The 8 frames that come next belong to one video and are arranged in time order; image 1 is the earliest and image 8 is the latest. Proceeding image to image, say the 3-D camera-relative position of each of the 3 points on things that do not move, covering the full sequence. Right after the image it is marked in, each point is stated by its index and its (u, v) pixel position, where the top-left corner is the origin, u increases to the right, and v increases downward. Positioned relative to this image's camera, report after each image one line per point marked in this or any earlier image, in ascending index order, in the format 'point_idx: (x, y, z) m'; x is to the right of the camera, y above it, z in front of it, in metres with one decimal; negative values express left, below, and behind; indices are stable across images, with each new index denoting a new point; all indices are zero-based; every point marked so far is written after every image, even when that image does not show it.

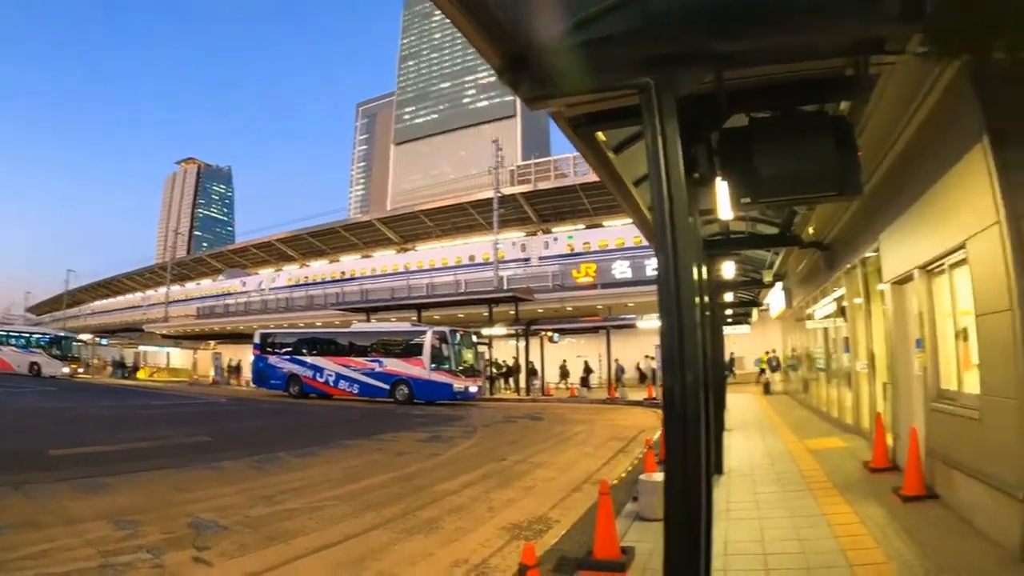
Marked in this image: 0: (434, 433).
0: (-2.4, -4.9, +19.2) m
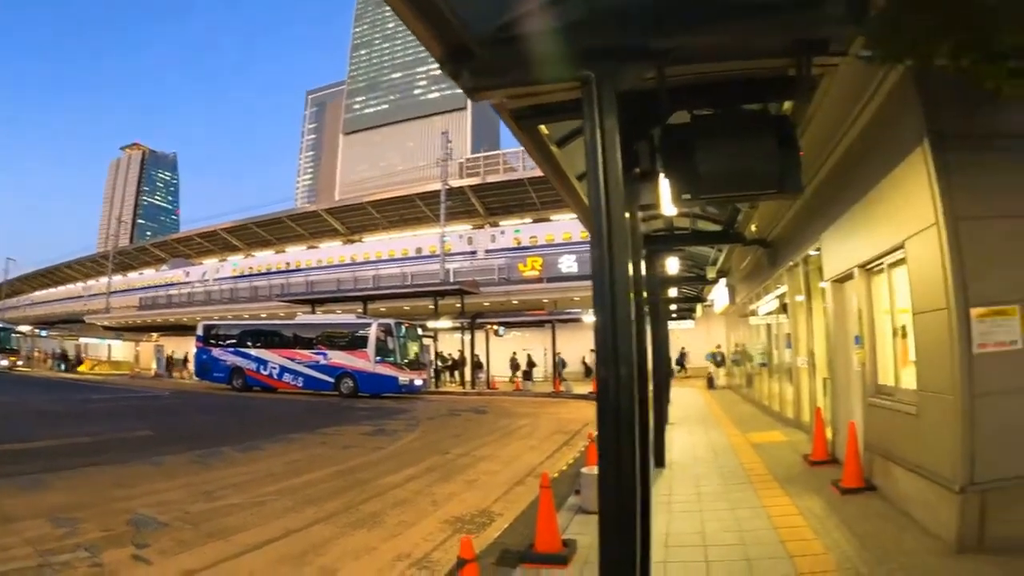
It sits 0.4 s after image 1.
0: (-4.3, -4.6, +18.7) m
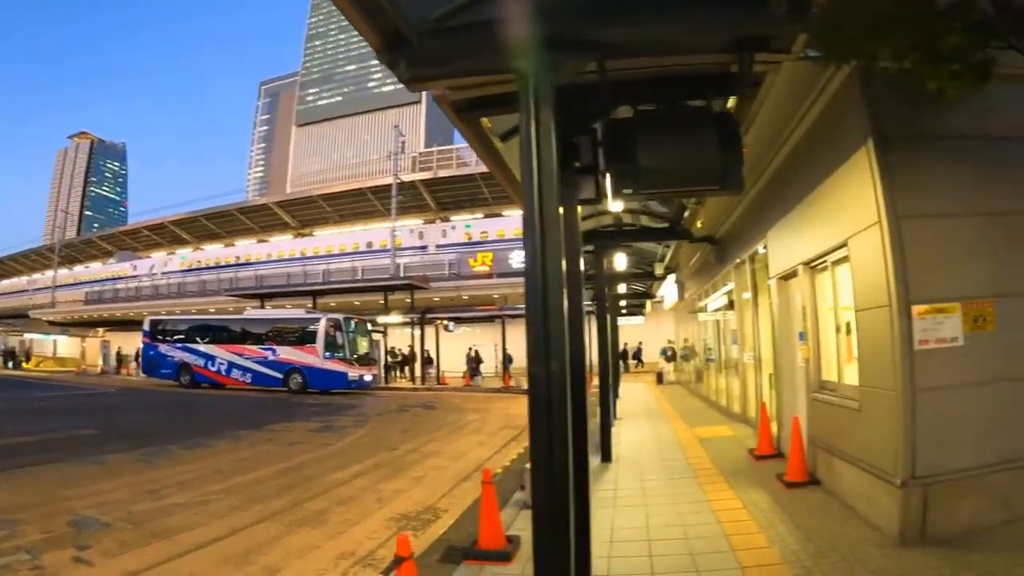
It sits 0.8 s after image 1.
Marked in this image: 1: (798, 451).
0: (-5.9, -4.4, +18.2) m
1: (+3.2, -1.8, +6.2) m
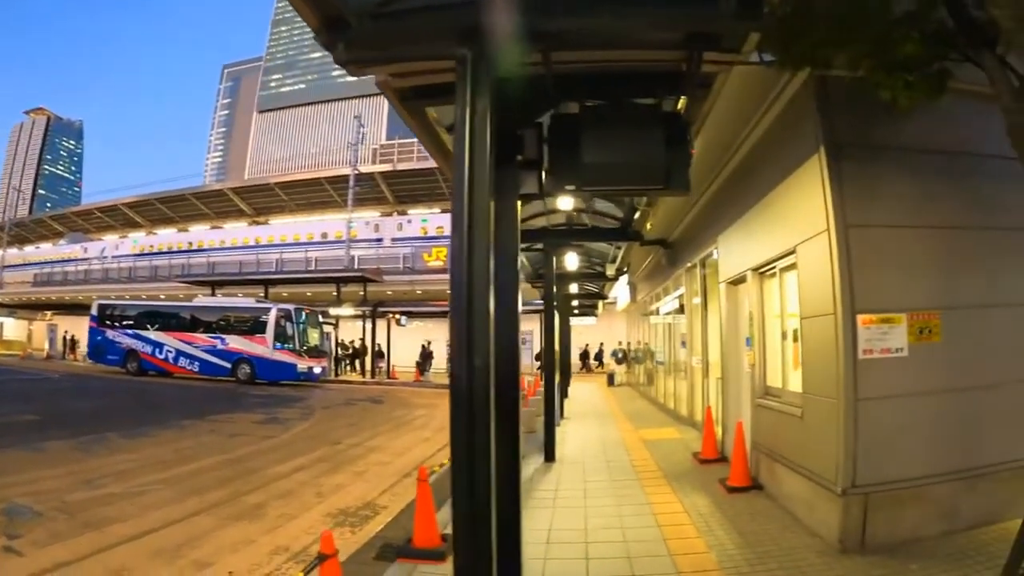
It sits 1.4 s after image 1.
0: (-7.5, -4.0, +17.4) m
1: (+2.6, -1.9, +6.2) m
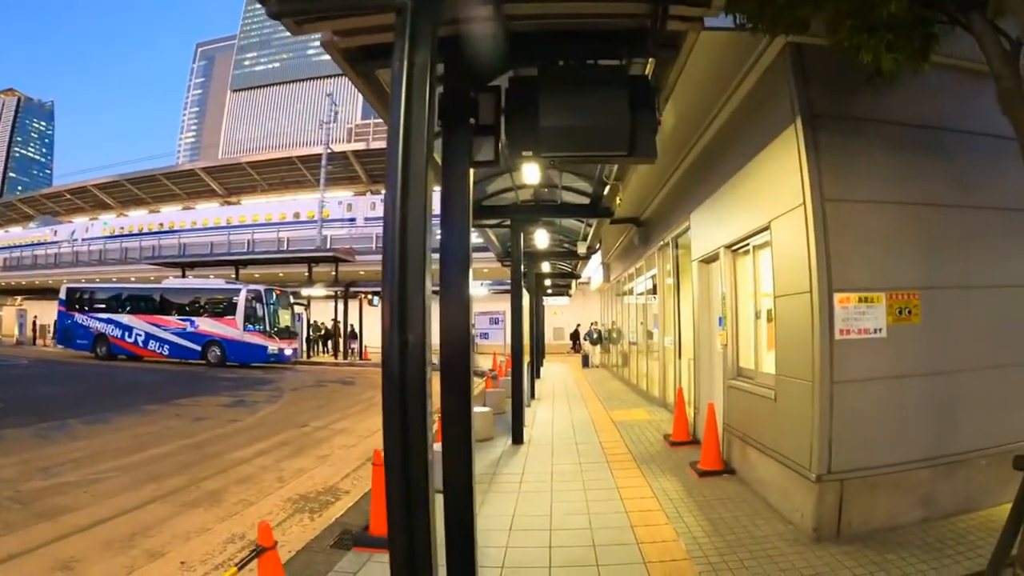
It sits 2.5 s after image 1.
0: (-8.4, -3.4, +16.9) m
1: (+2.2, -1.6, +6.1) m
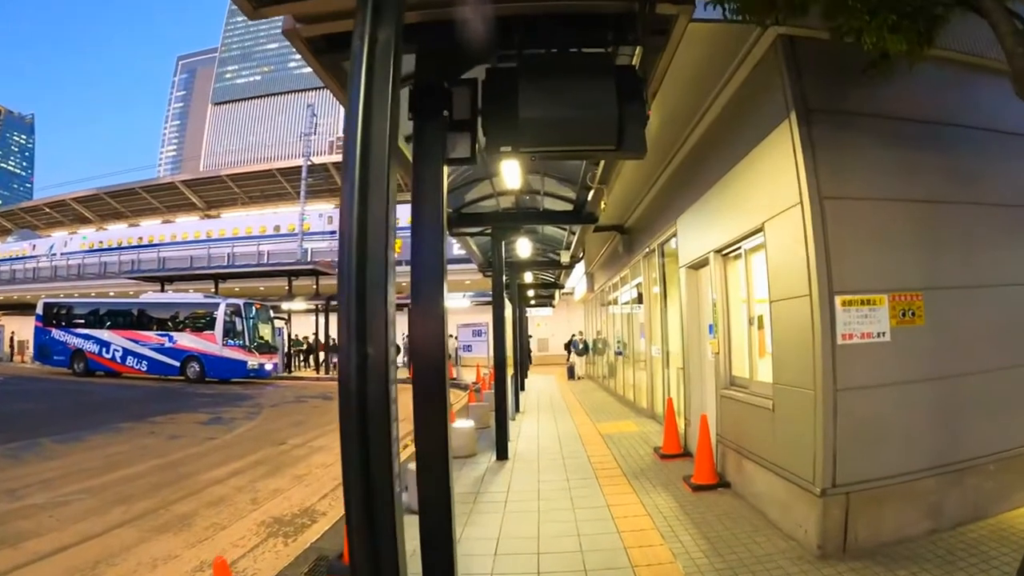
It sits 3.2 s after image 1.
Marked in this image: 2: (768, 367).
0: (-8.8, -3.8, +16.3) m
1: (+2.0, -1.7, +5.8) m
2: (+2.4, -0.7, +5.2) m
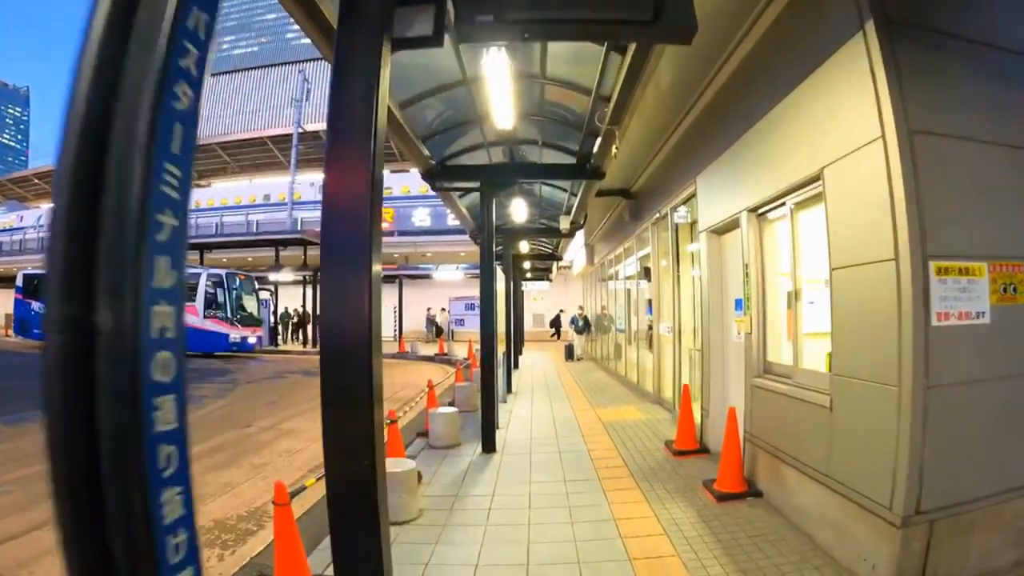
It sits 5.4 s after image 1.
0: (-9.0, -2.9, +15.4) m
1: (+1.9, -1.4, +4.9) m
2: (+2.3, -0.5, +4.3) m
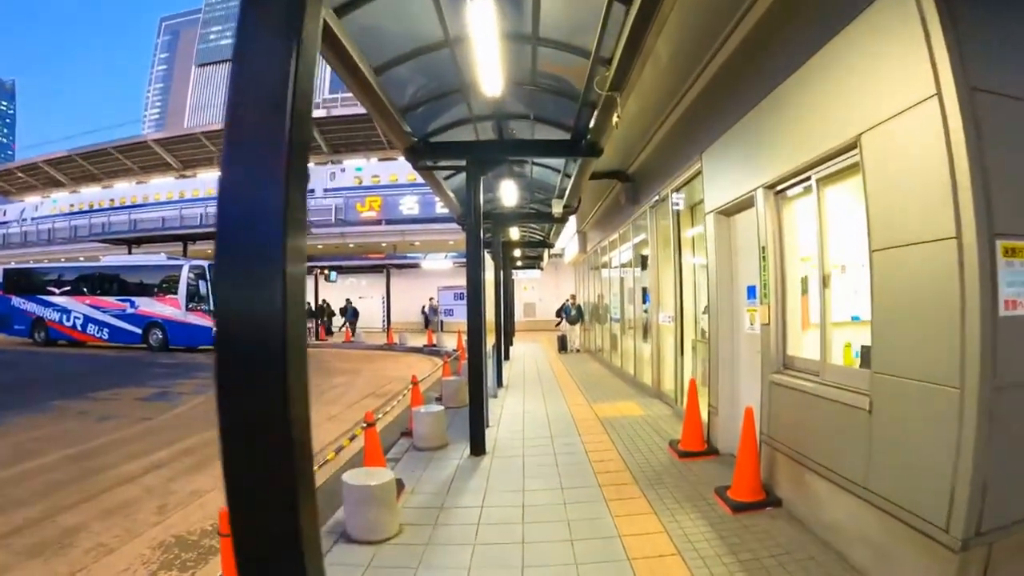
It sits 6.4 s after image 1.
0: (-9.3, -2.6, +14.8) m
1: (+1.8, -1.3, +4.5) m
2: (+2.2, -0.4, +3.8) m
